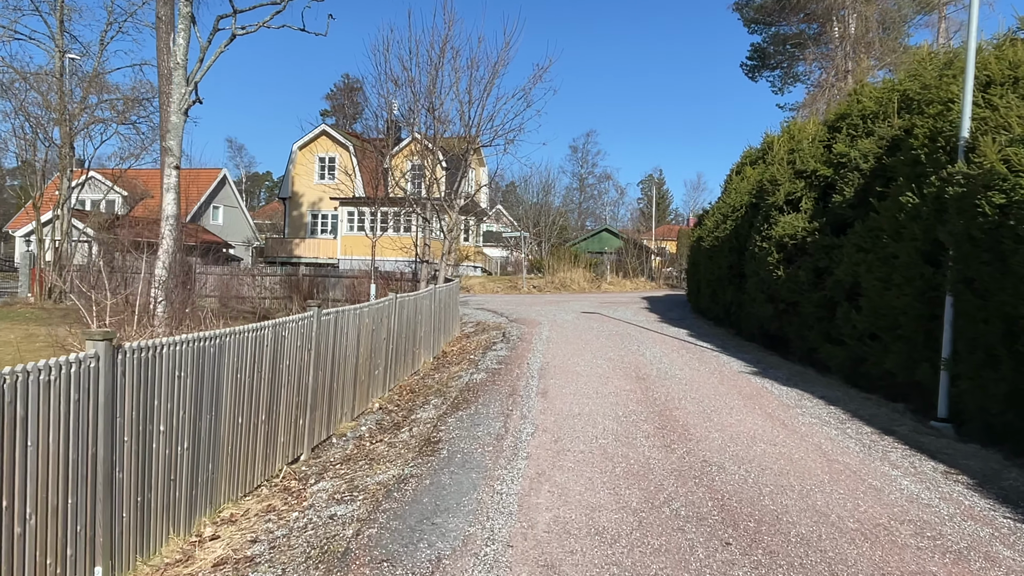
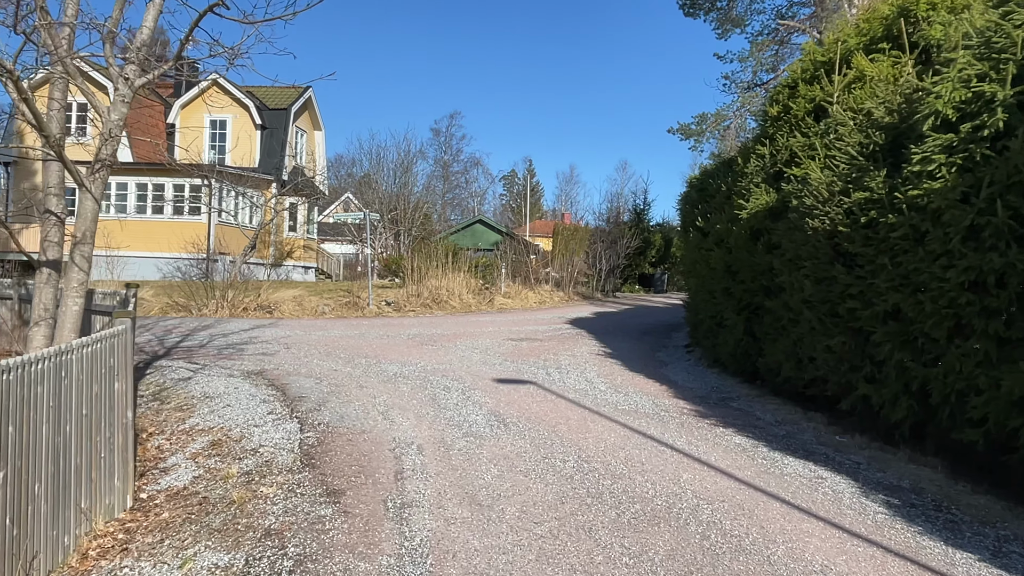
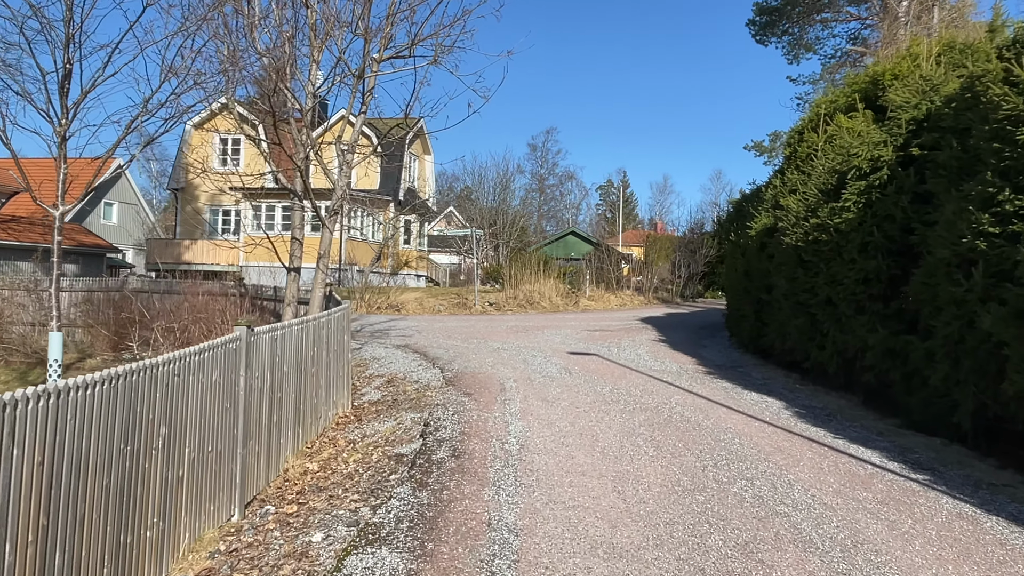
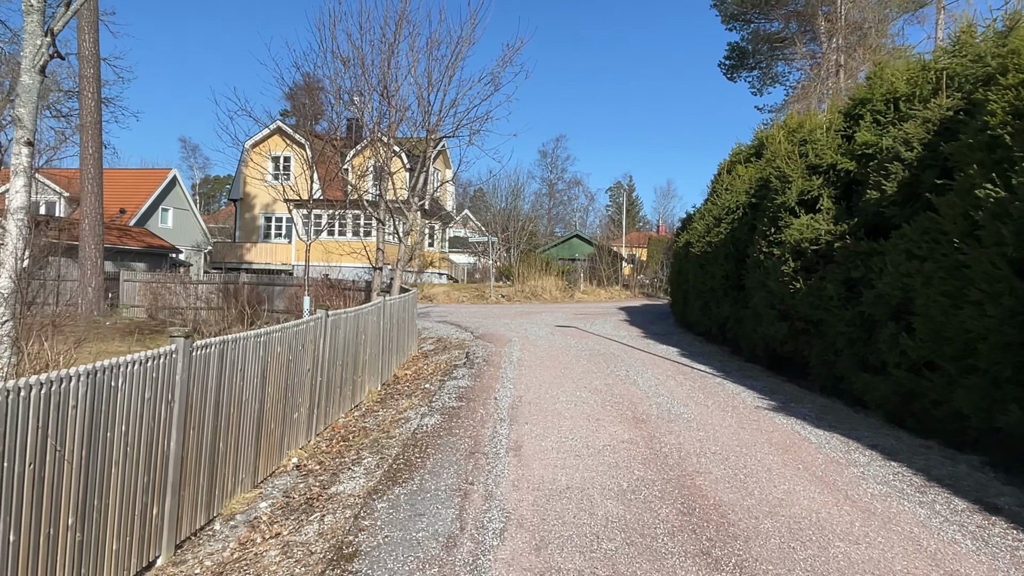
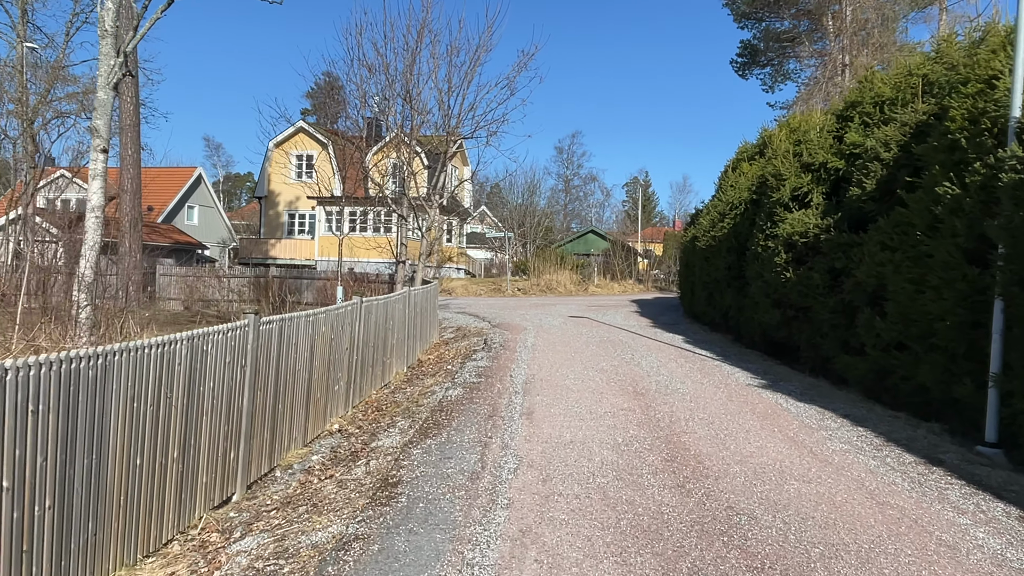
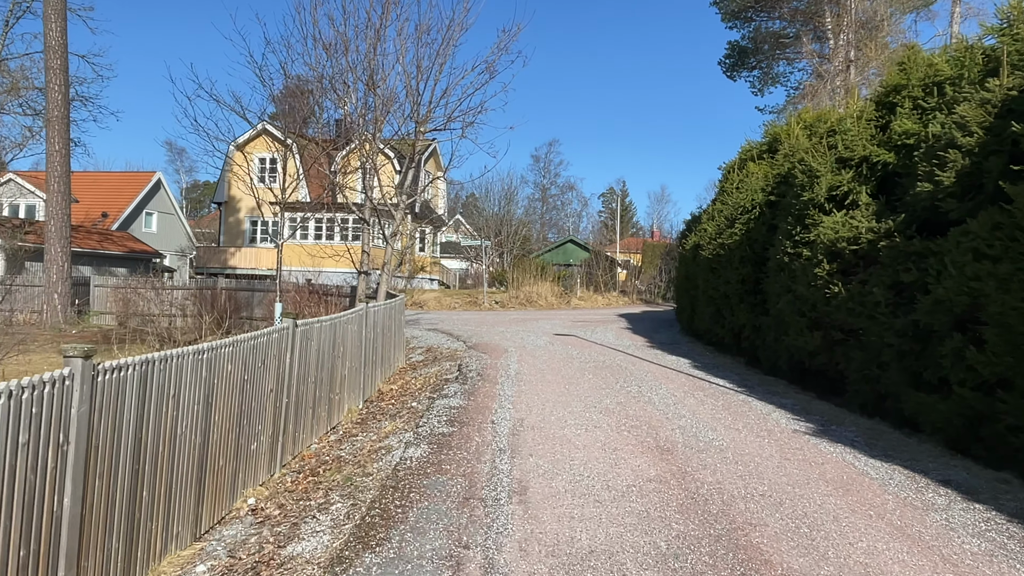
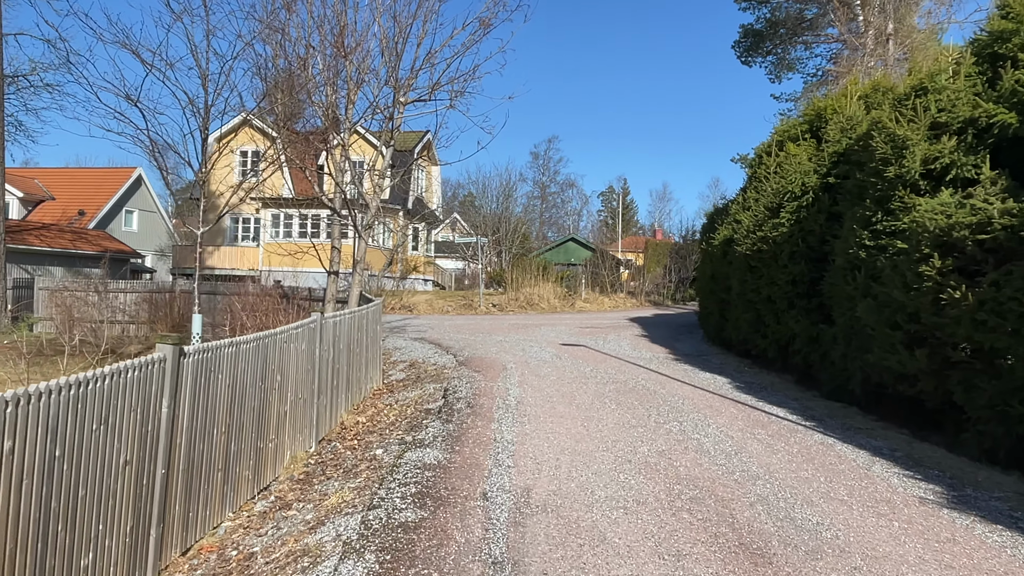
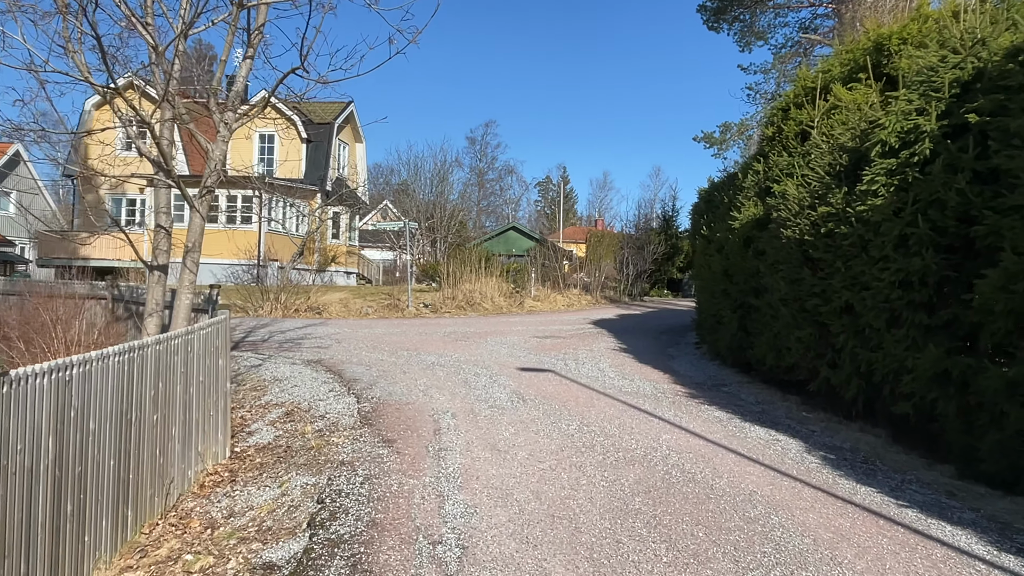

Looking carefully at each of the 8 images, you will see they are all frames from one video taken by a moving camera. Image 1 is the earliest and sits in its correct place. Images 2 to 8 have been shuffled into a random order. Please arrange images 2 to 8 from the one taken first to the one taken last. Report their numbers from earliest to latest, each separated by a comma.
5, 4, 6, 7, 3, 8, 2
